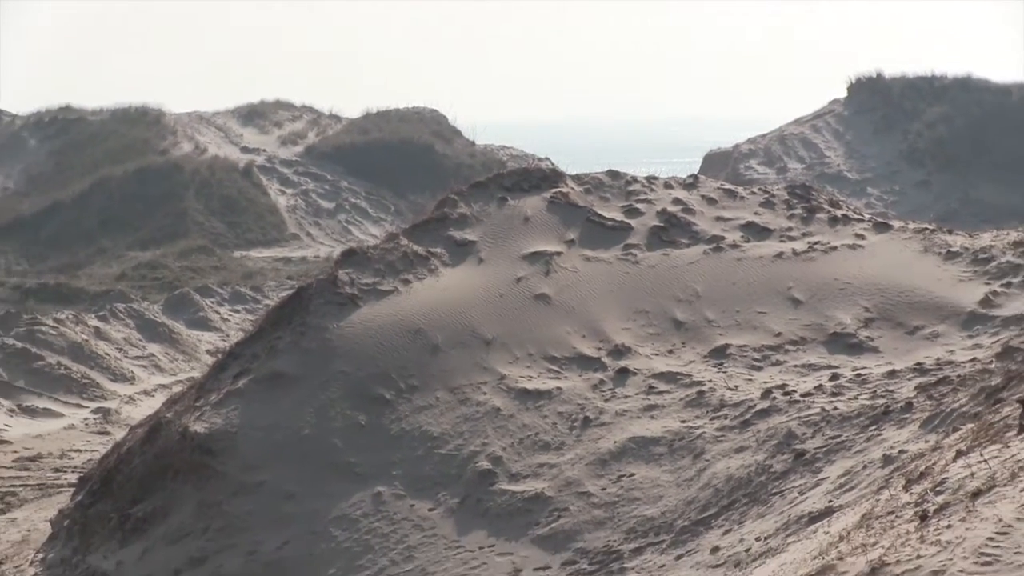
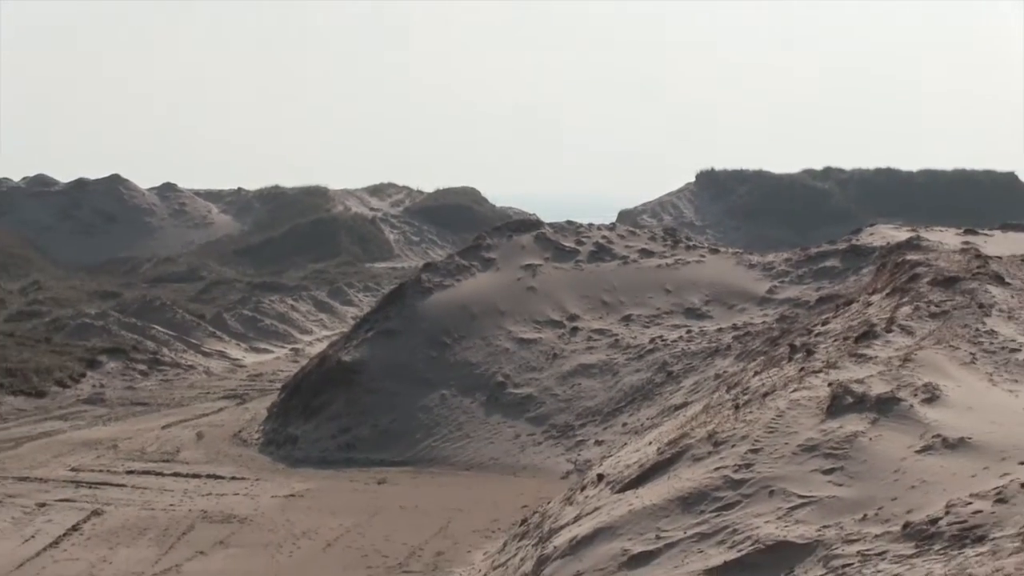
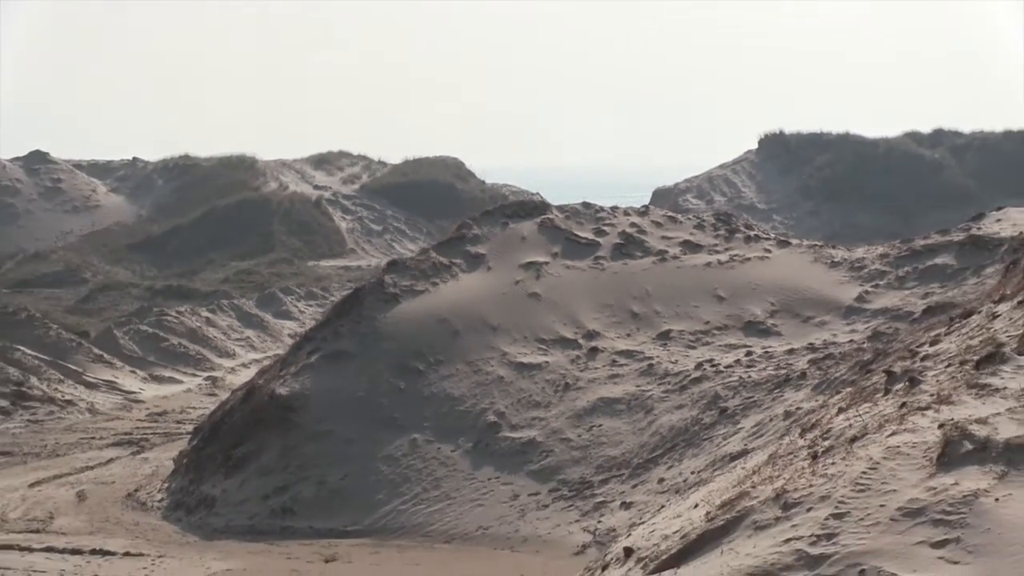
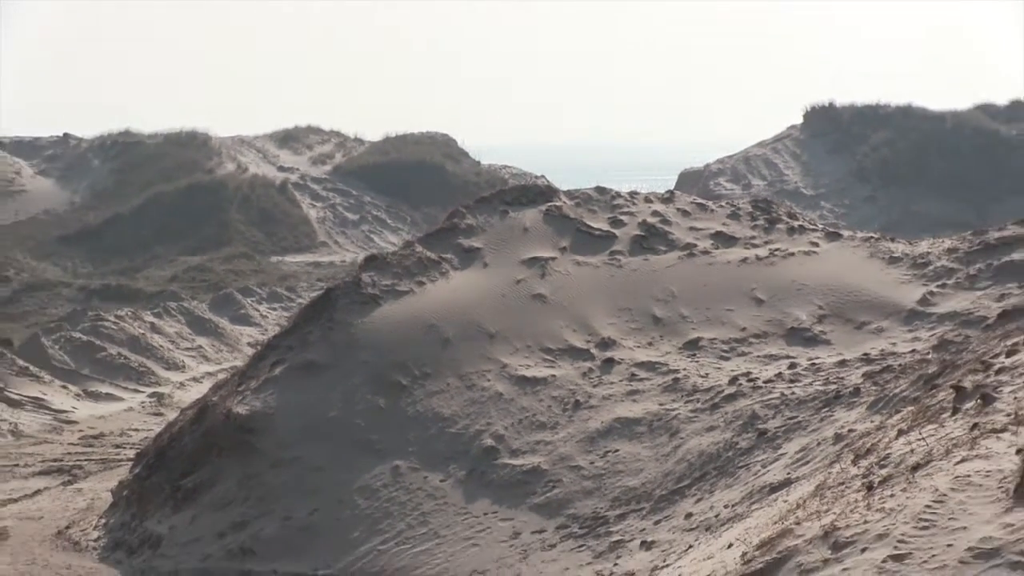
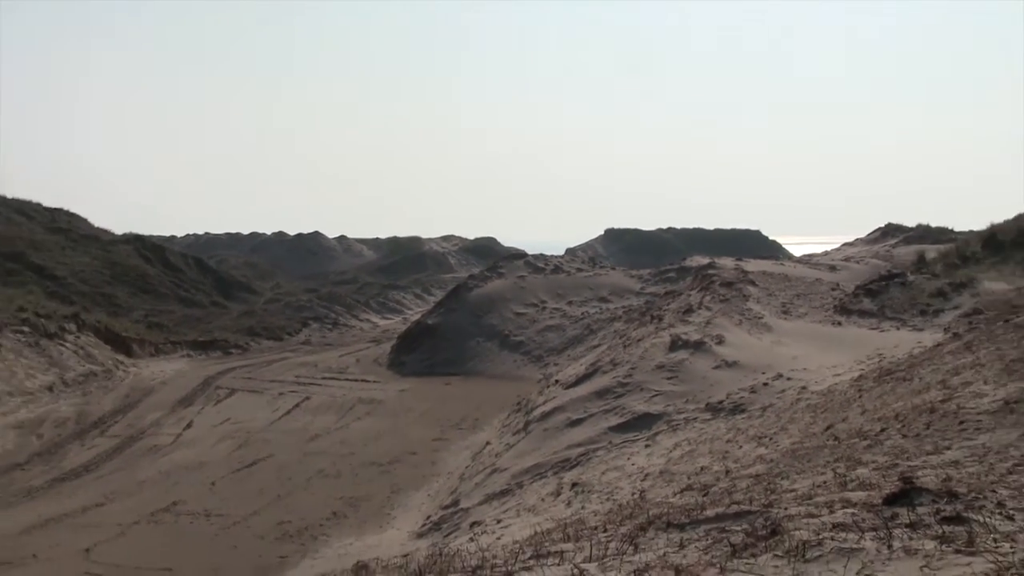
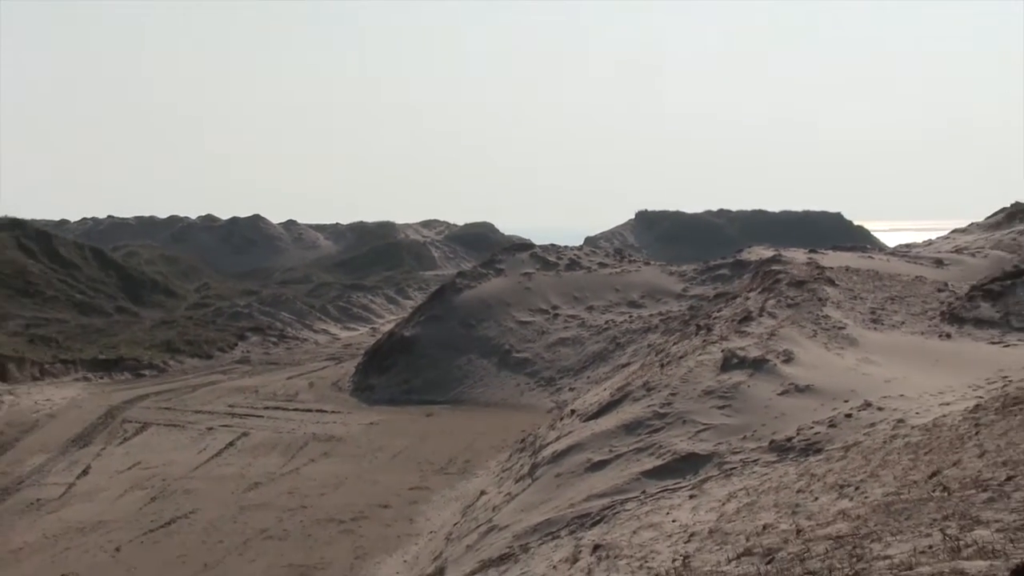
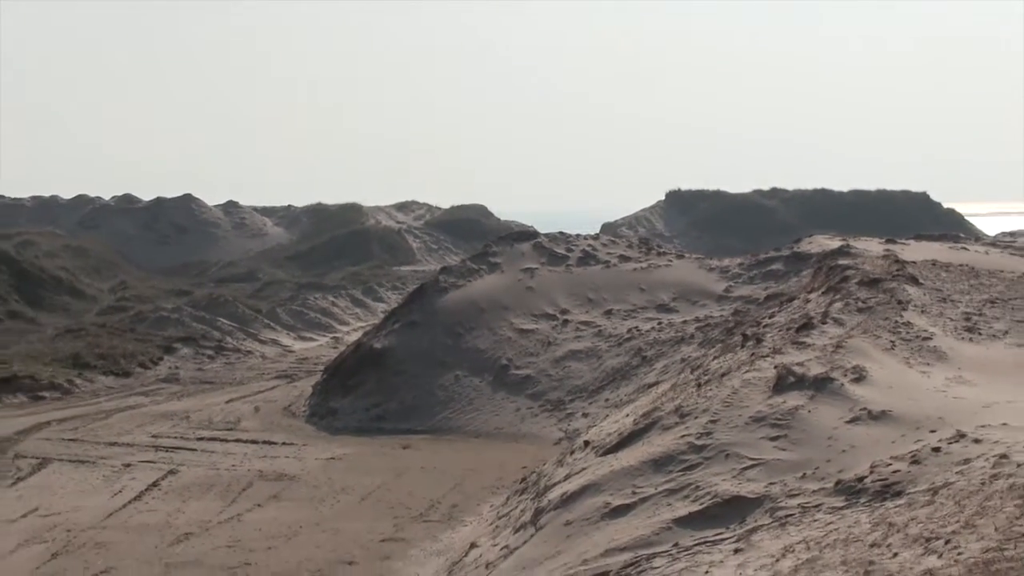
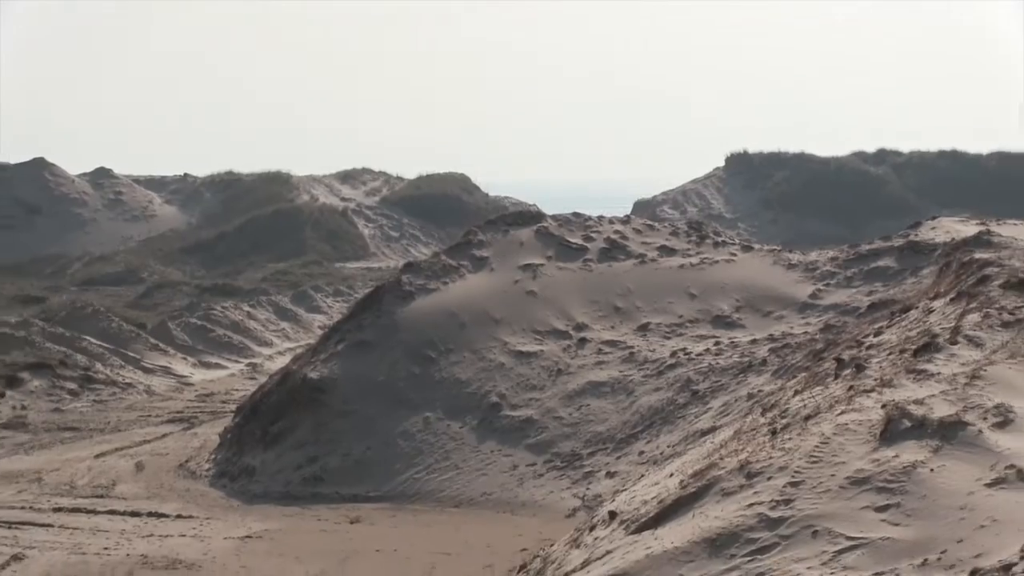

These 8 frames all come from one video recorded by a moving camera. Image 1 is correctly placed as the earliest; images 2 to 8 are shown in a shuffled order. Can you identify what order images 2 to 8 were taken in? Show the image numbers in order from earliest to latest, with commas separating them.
4, 3, 8, 2, 7, 6, 5
